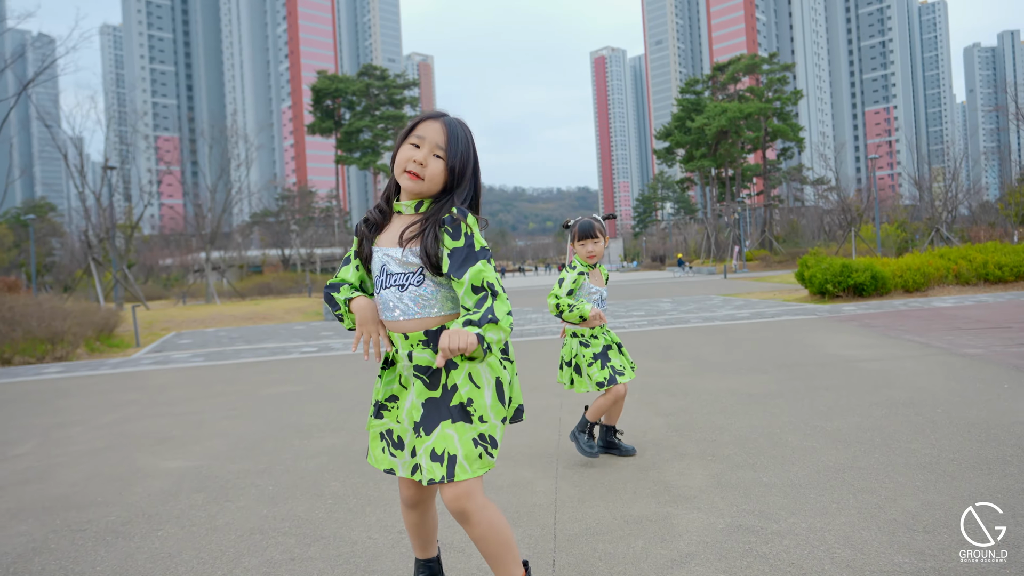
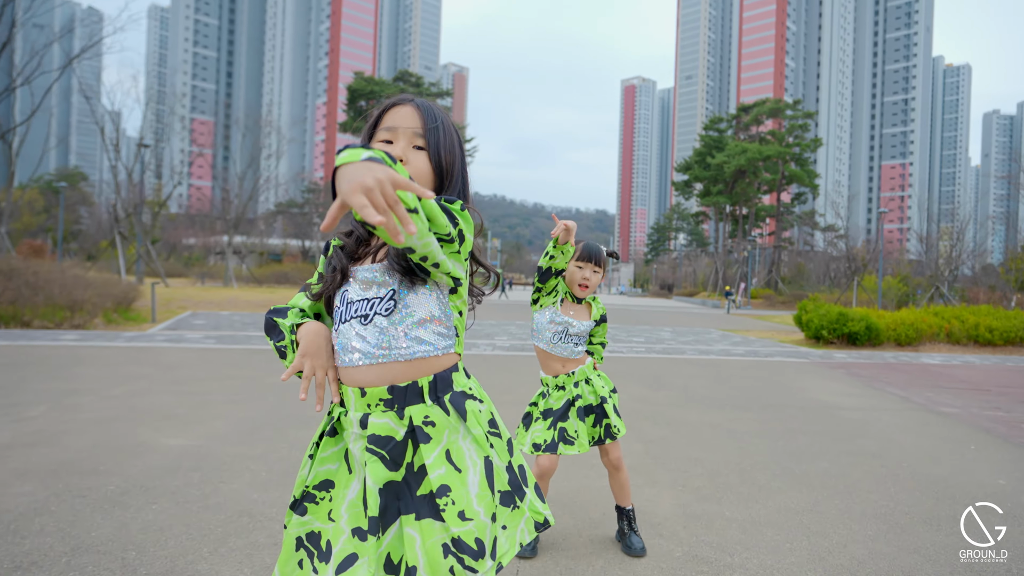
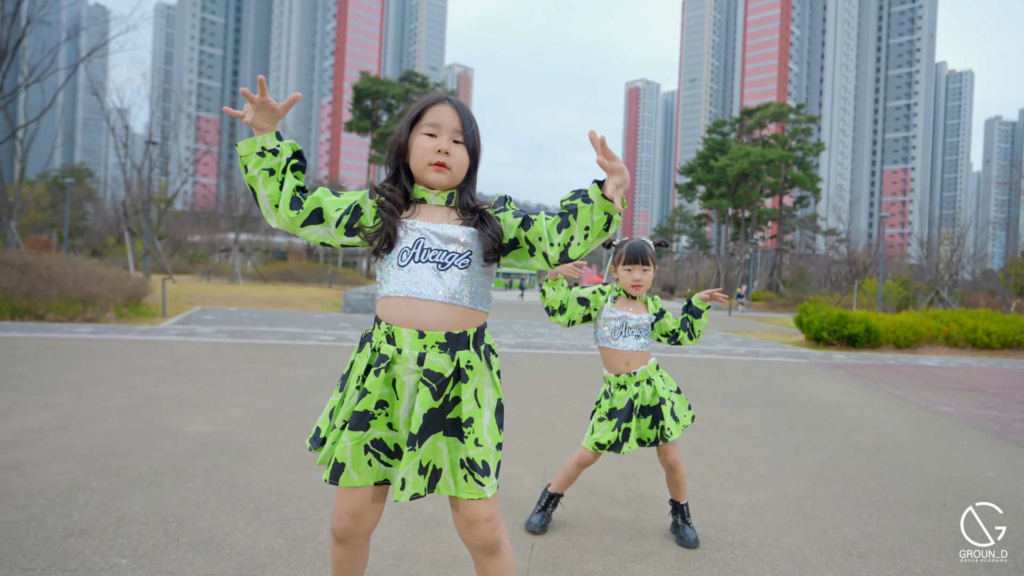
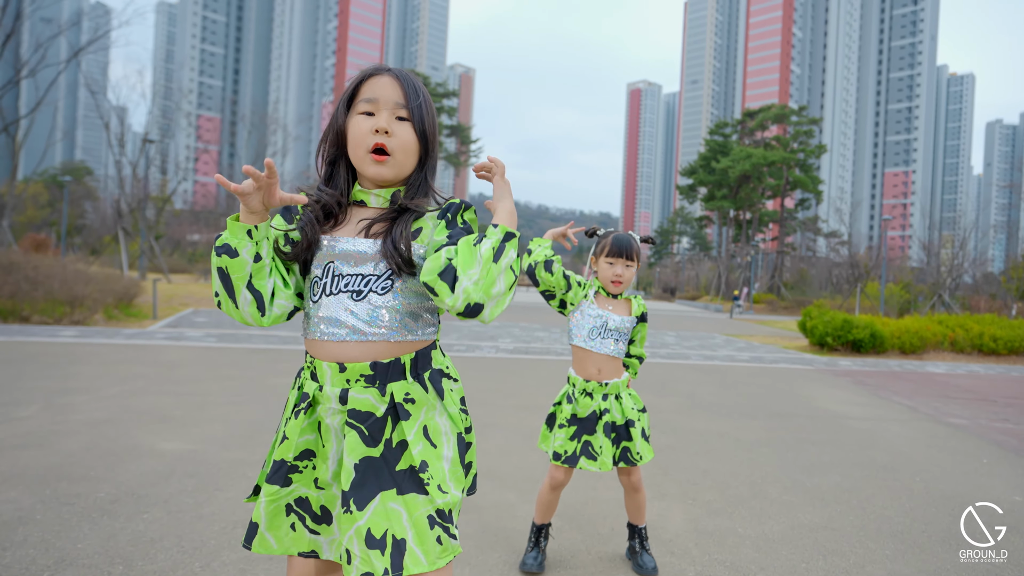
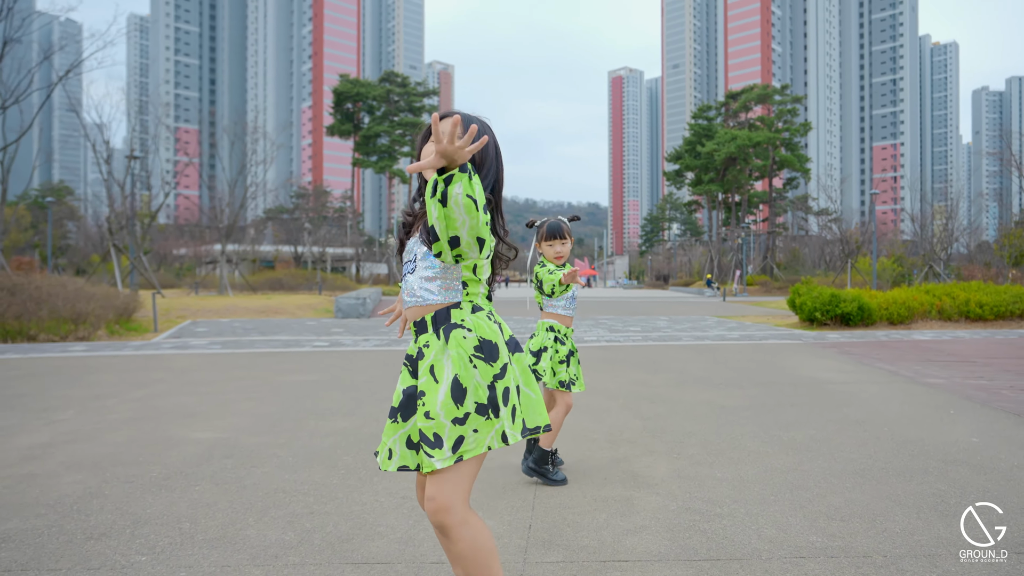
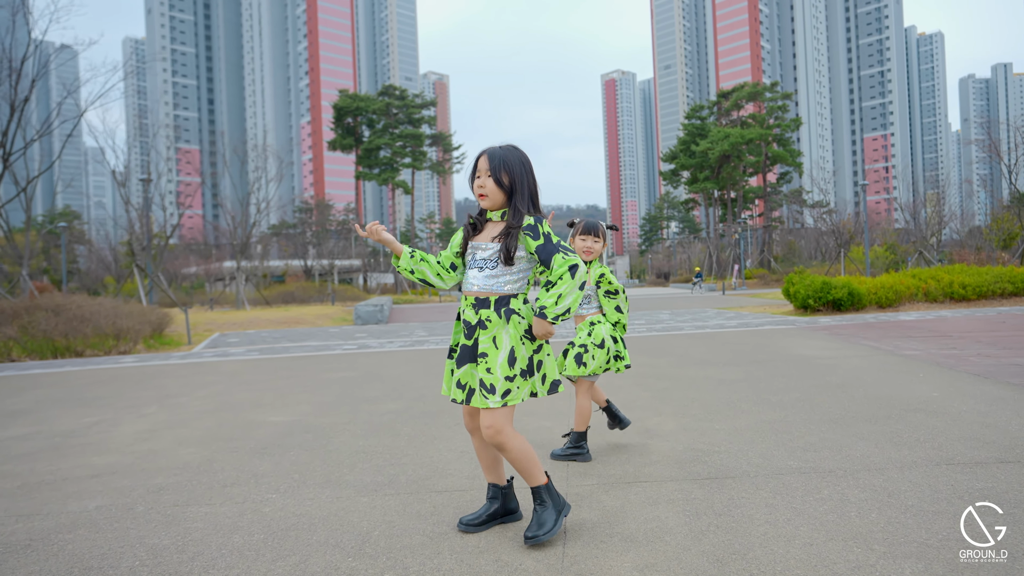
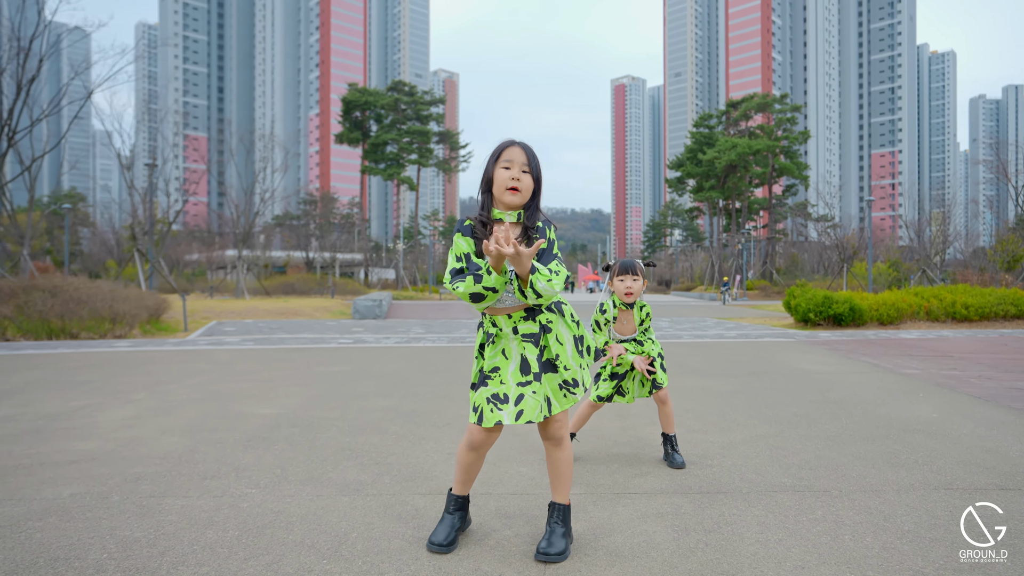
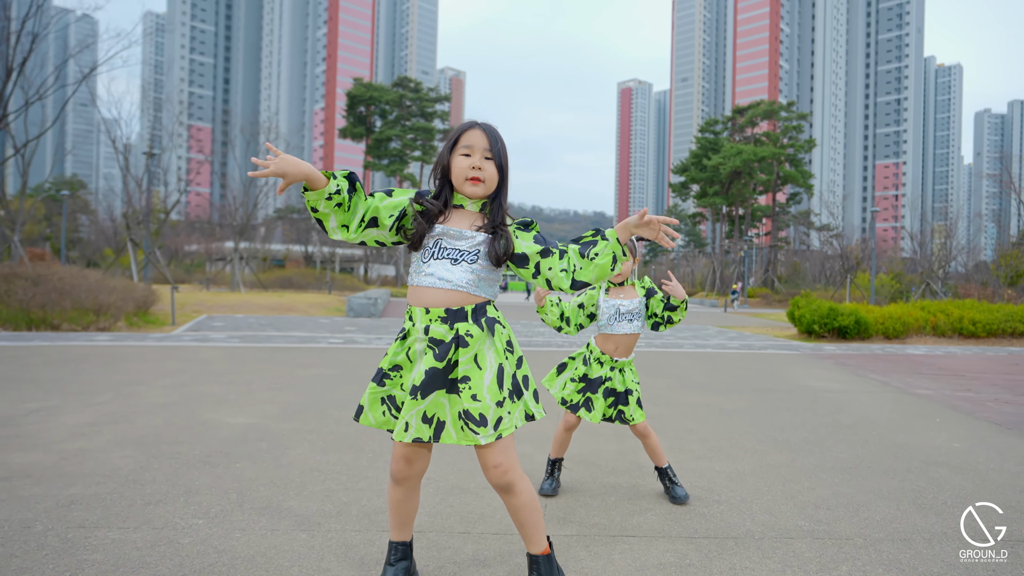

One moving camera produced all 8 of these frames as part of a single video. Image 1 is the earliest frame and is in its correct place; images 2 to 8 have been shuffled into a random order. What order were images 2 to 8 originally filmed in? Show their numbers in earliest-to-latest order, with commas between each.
5, 2, 4, 3, 8, 7, 6
